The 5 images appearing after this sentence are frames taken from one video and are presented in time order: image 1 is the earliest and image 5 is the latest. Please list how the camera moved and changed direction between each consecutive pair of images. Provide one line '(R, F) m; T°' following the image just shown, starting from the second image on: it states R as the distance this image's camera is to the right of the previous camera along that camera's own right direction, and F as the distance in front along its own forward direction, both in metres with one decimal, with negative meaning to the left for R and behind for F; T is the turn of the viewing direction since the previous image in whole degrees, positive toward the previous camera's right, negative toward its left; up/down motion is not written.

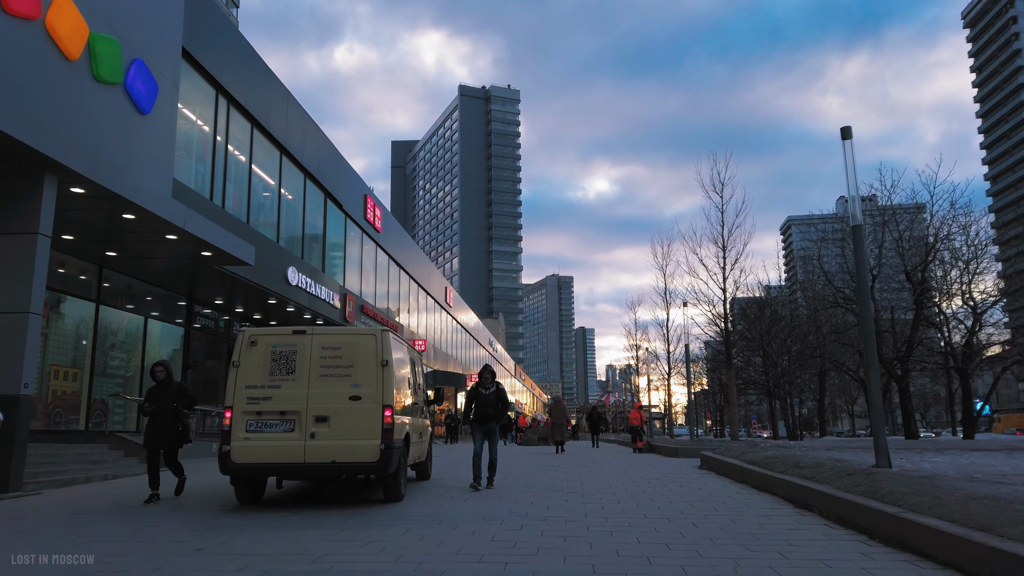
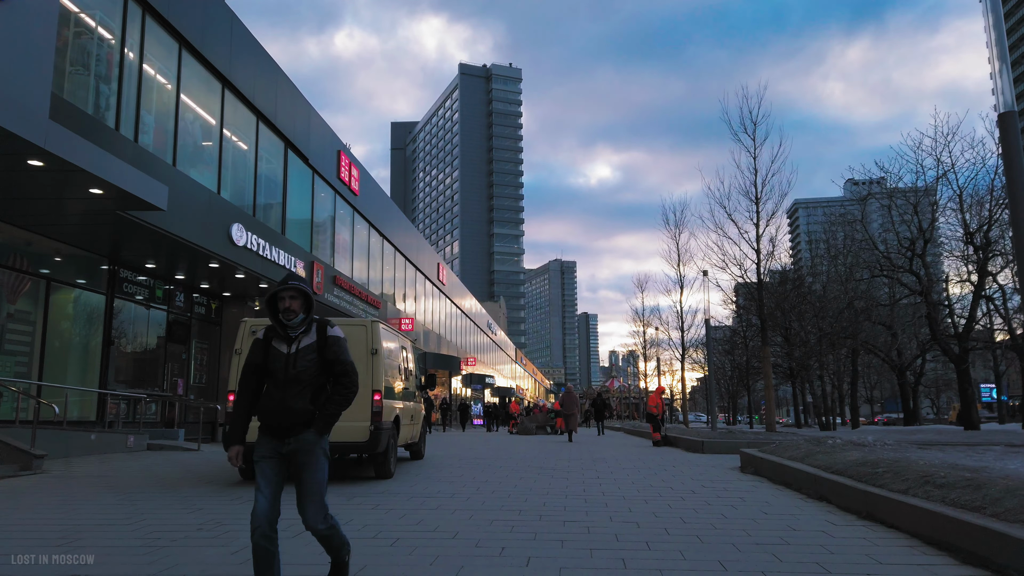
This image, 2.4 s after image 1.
(+0.1, +1.0) m; 0°
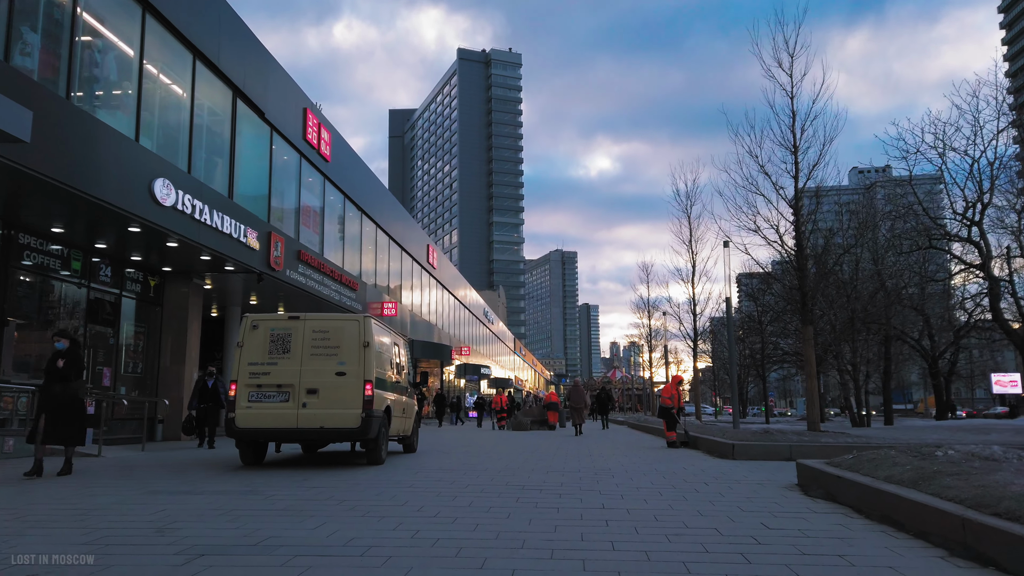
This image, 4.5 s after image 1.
(+0.1, +0.9) m; 0°
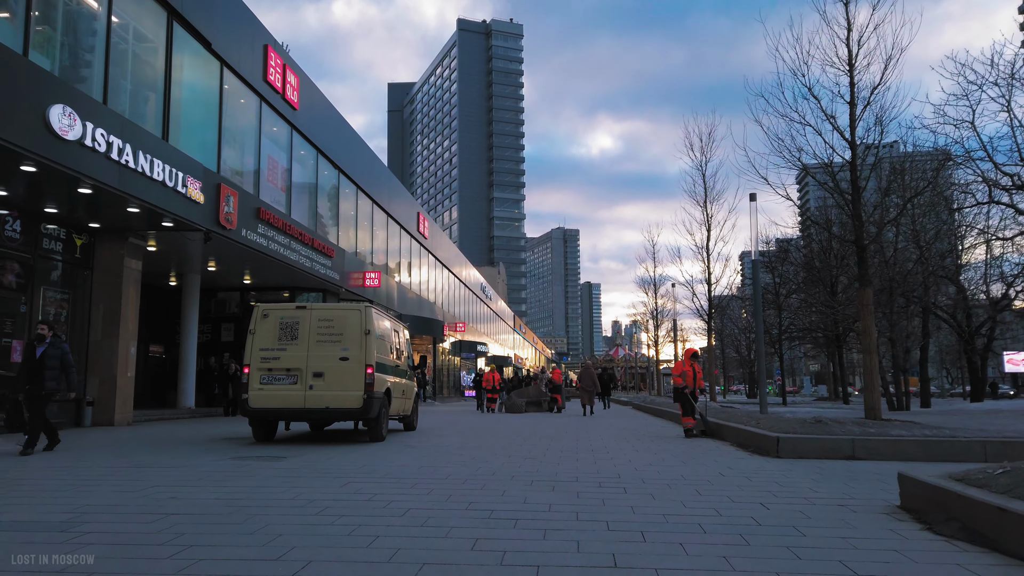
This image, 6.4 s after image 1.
(+0.1, +0.8) m; 0°
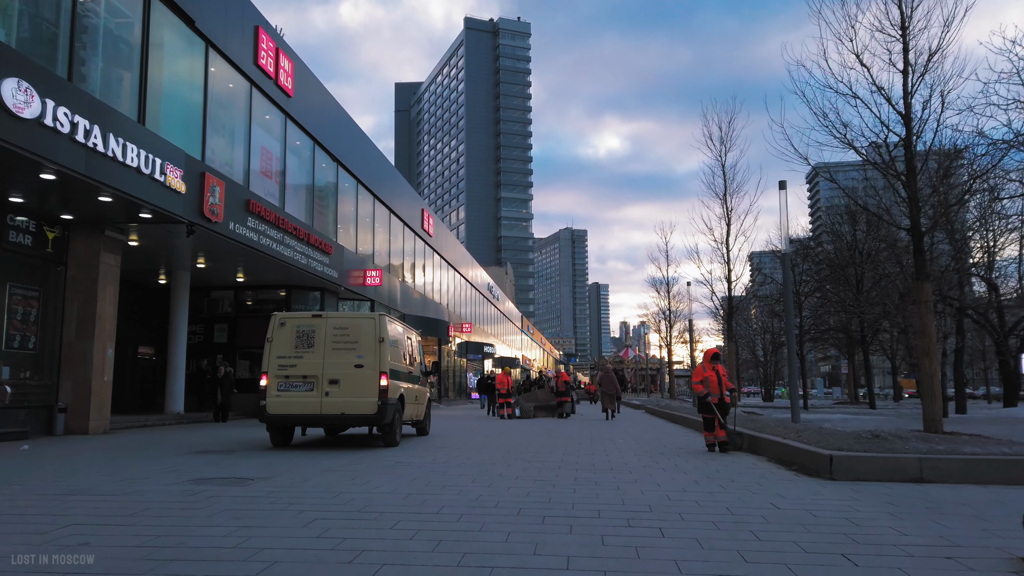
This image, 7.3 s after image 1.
(0.0, +0.4) m; -1°
